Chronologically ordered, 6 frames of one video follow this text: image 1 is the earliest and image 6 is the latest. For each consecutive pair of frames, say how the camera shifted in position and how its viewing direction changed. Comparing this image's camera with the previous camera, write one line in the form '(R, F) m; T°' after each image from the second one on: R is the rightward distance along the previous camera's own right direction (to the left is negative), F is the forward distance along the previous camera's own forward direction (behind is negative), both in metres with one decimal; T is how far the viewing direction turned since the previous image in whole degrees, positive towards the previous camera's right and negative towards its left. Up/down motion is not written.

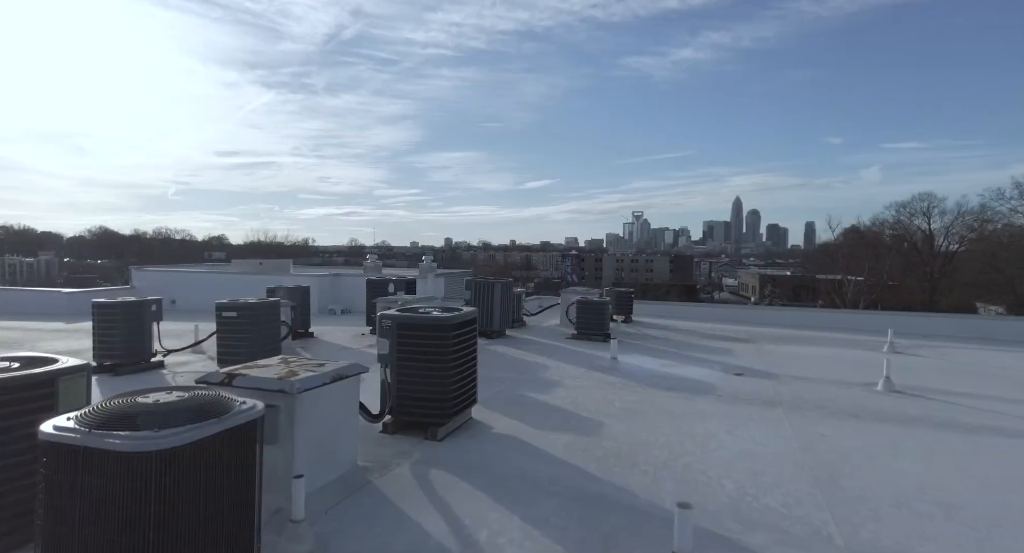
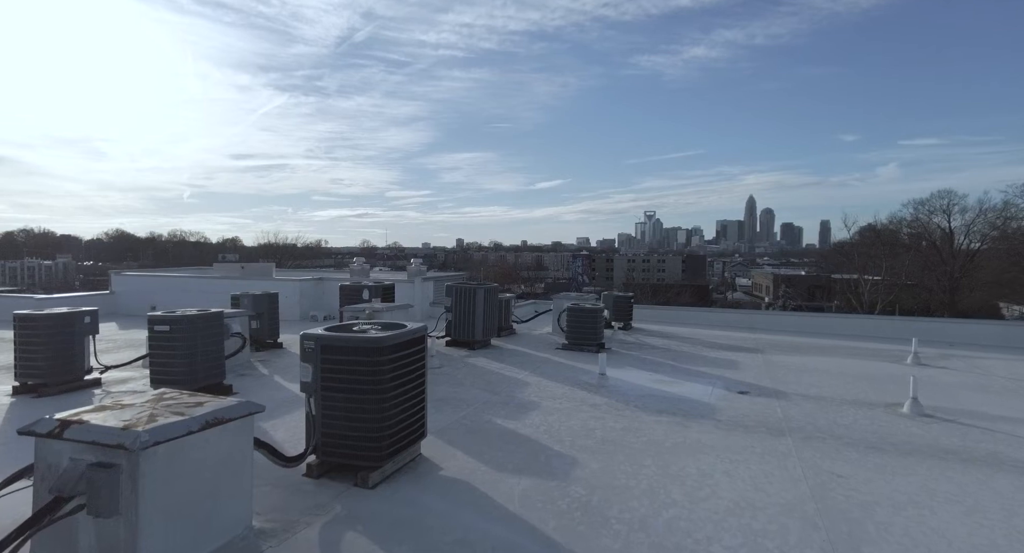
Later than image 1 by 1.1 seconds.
(+0.5, +0.8) m; -1°
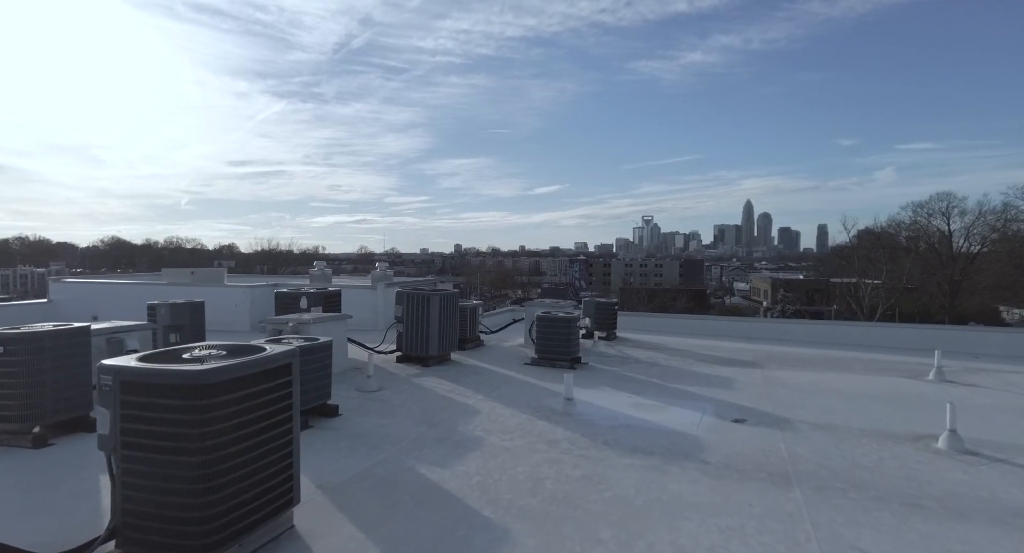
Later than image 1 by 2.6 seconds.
(+0.6, +1.2) m; 0°
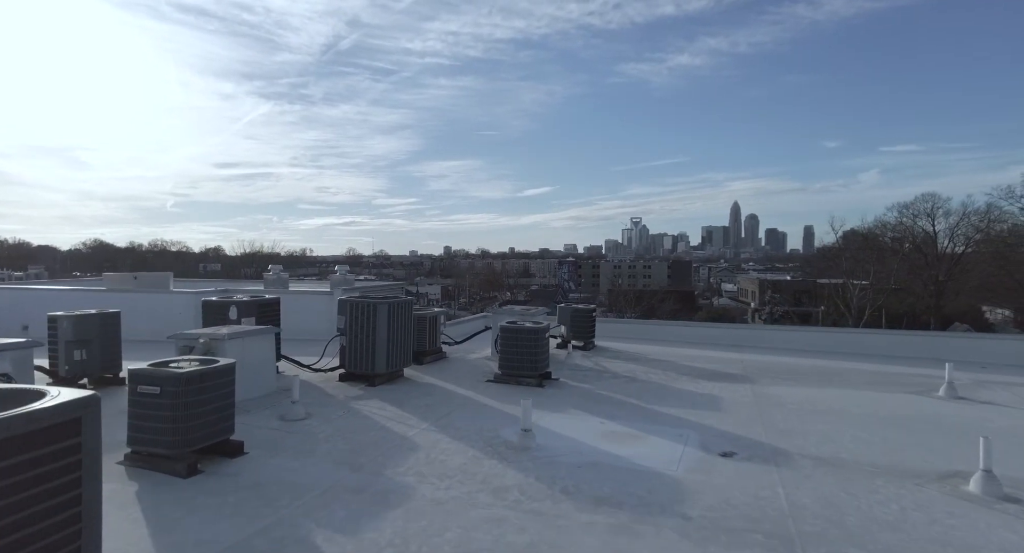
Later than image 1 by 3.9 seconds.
(+0.4, +1.0) m; +1°
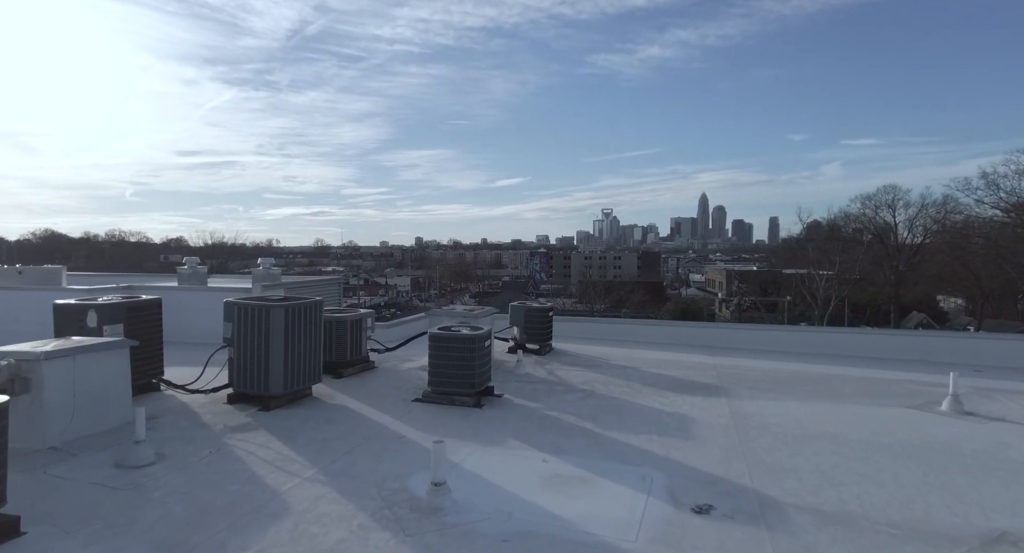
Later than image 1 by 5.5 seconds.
(+0.5, +1.3) m; +3°
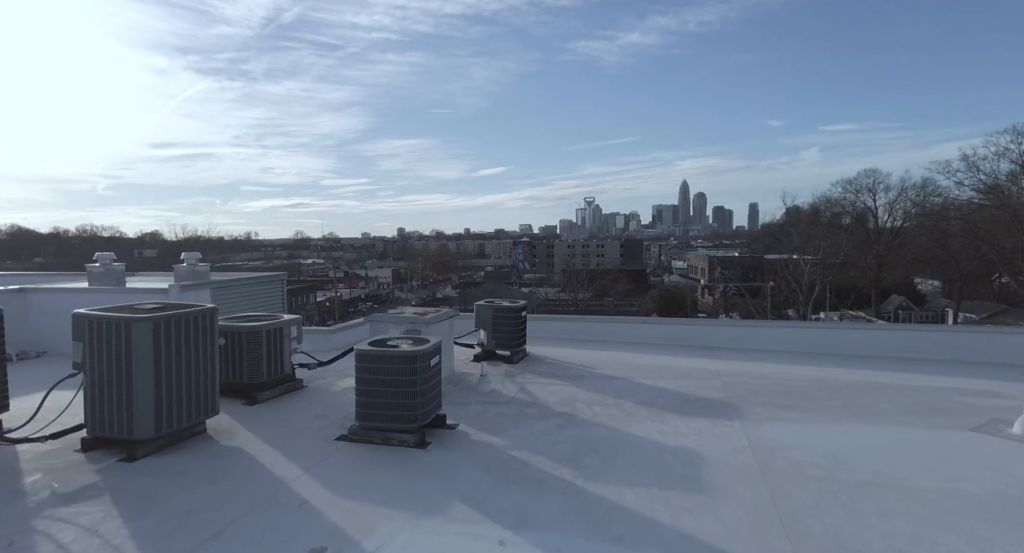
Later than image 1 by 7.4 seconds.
(+0.3, +1.4) m; +2°
